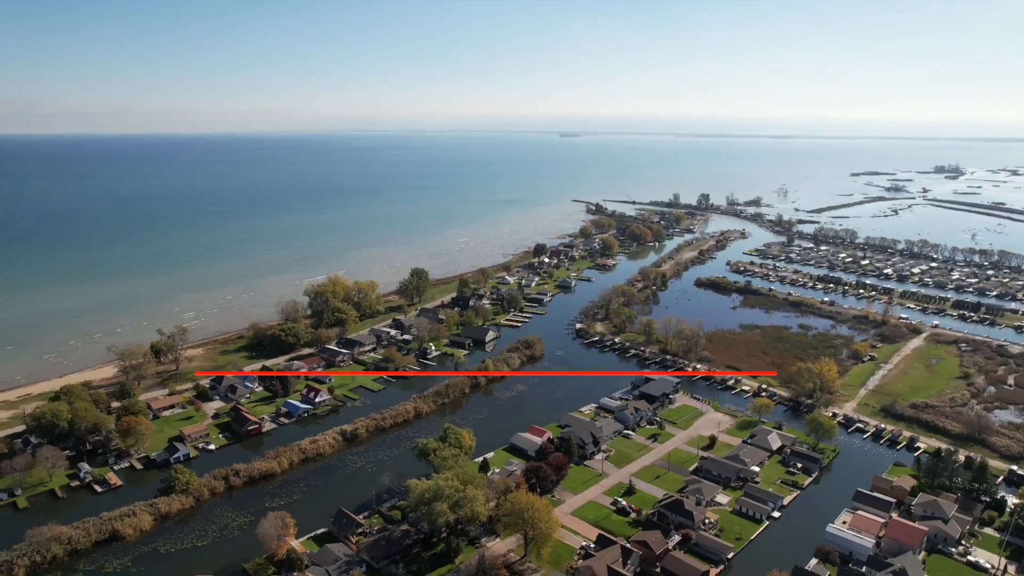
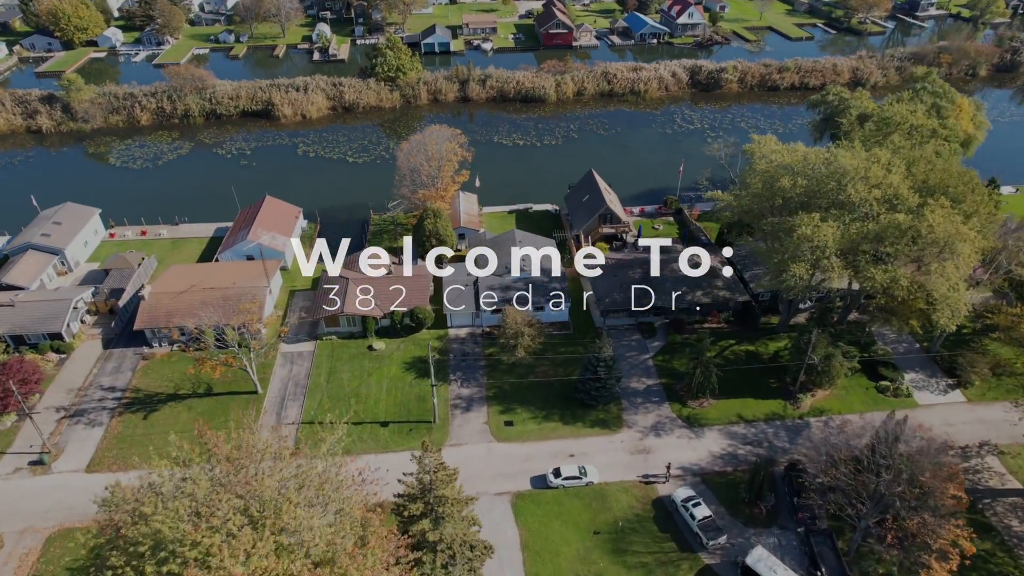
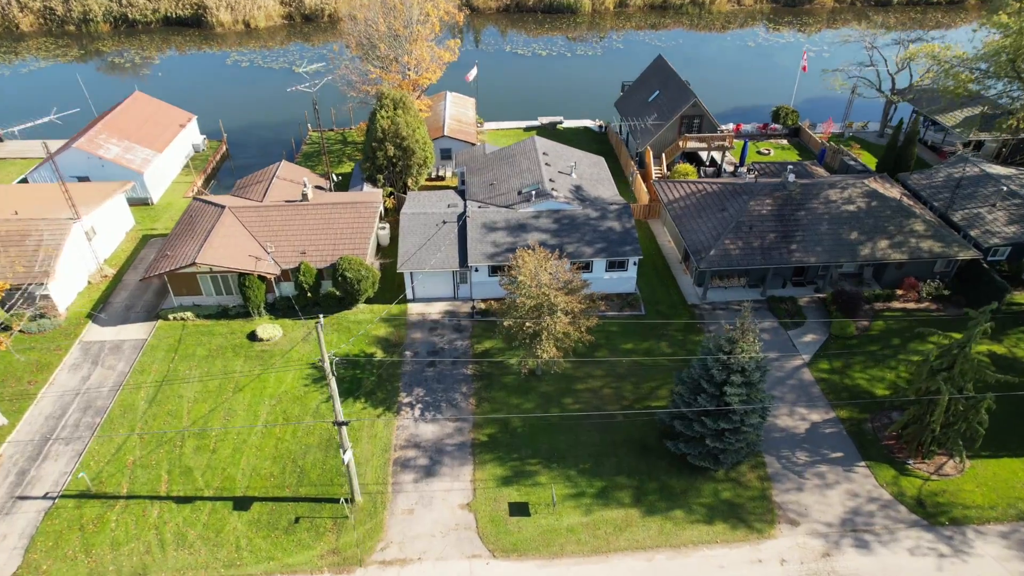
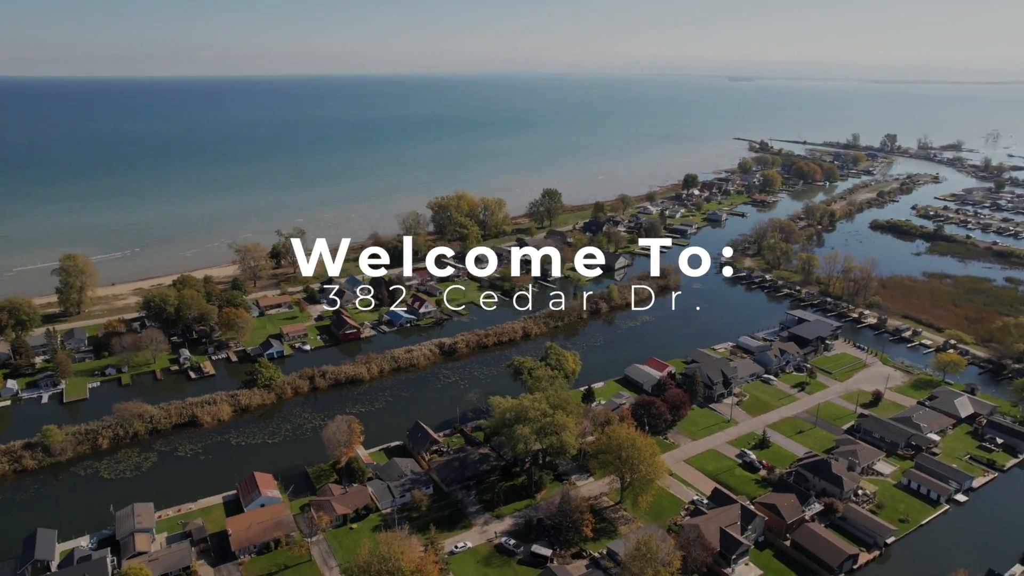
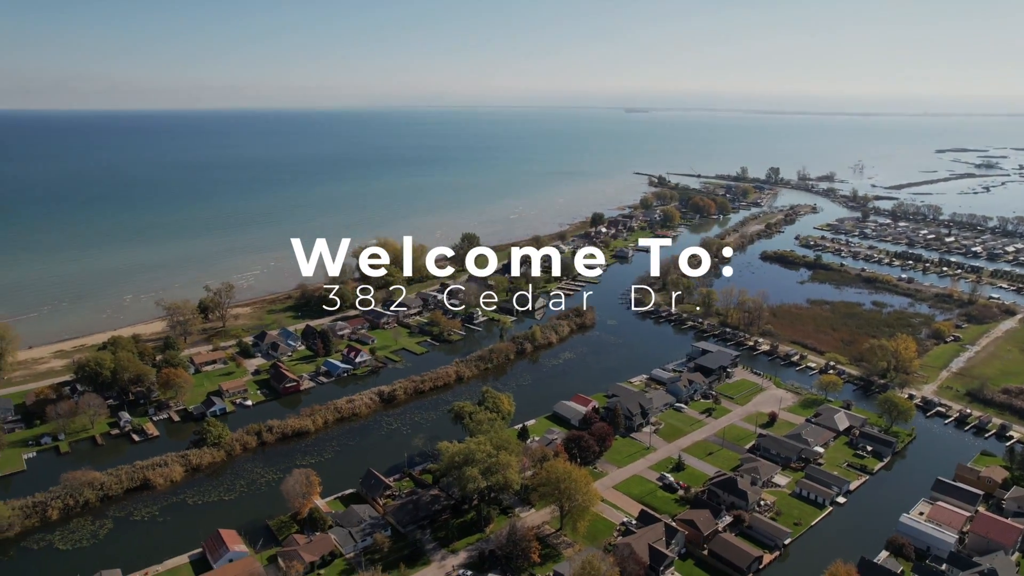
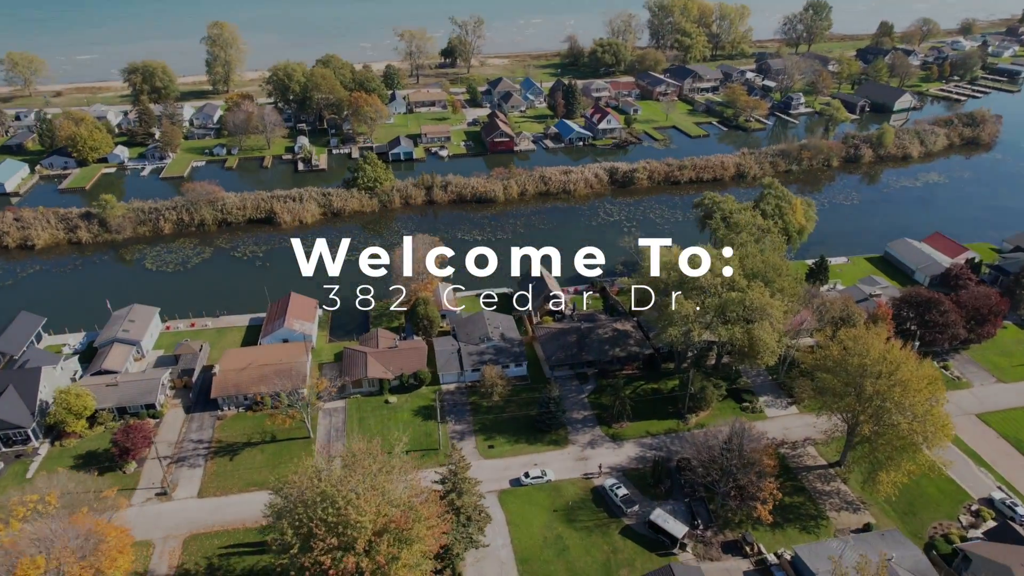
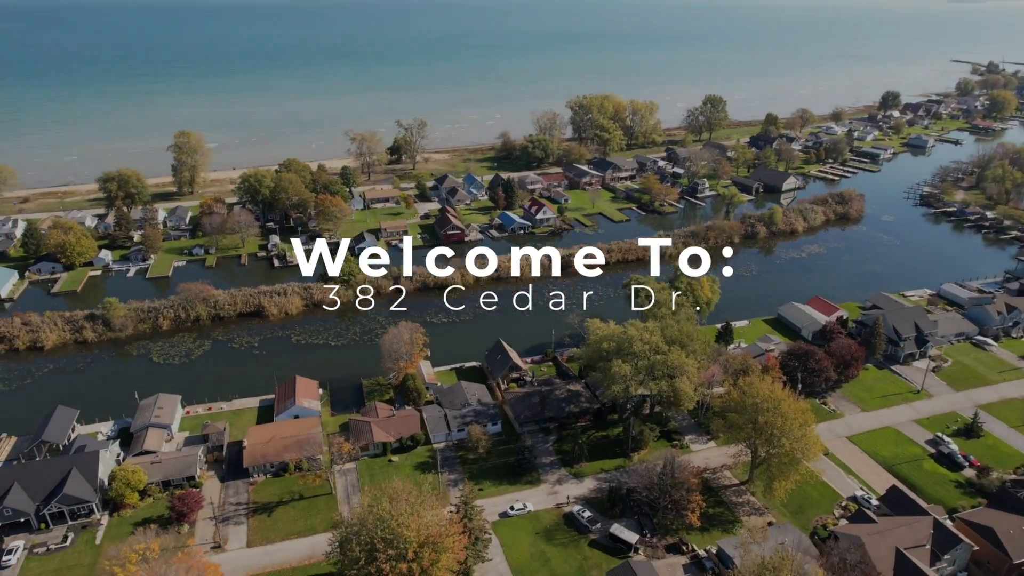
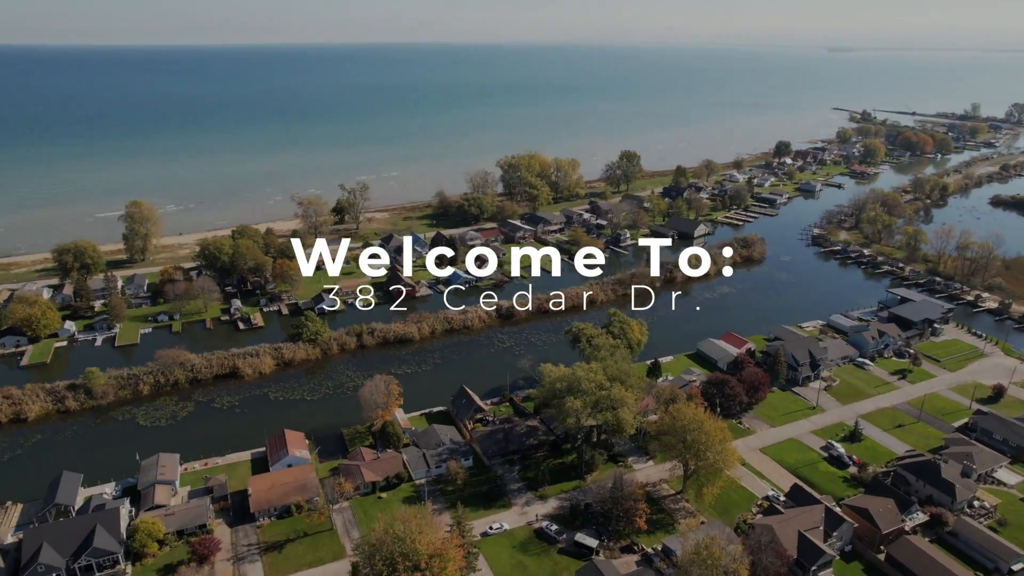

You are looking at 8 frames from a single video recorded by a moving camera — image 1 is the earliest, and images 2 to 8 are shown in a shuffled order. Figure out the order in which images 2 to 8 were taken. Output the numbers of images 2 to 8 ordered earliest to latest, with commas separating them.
5, 4, 8, 7, 6, 2, 3
